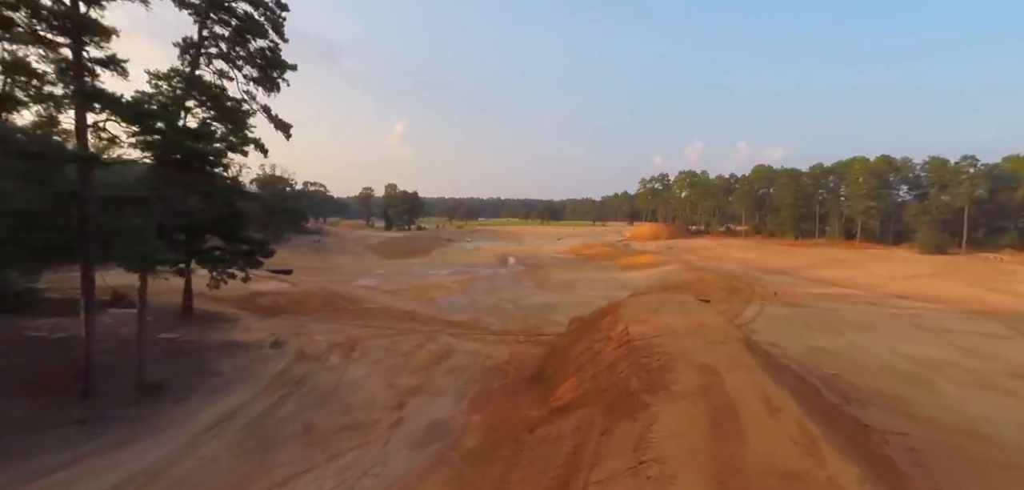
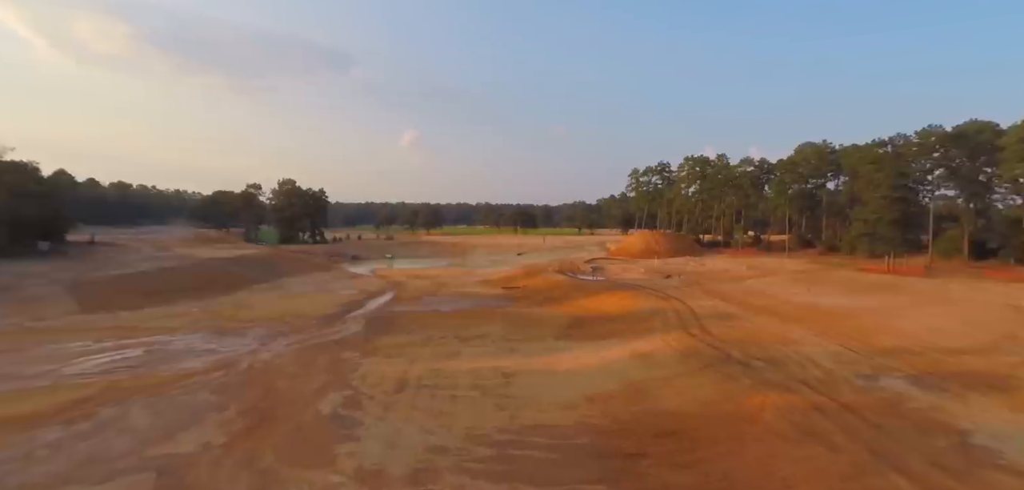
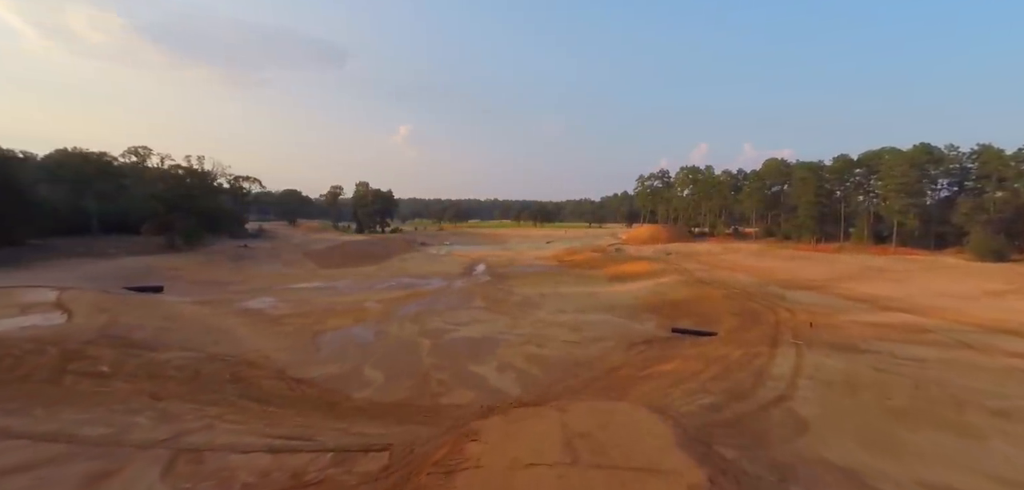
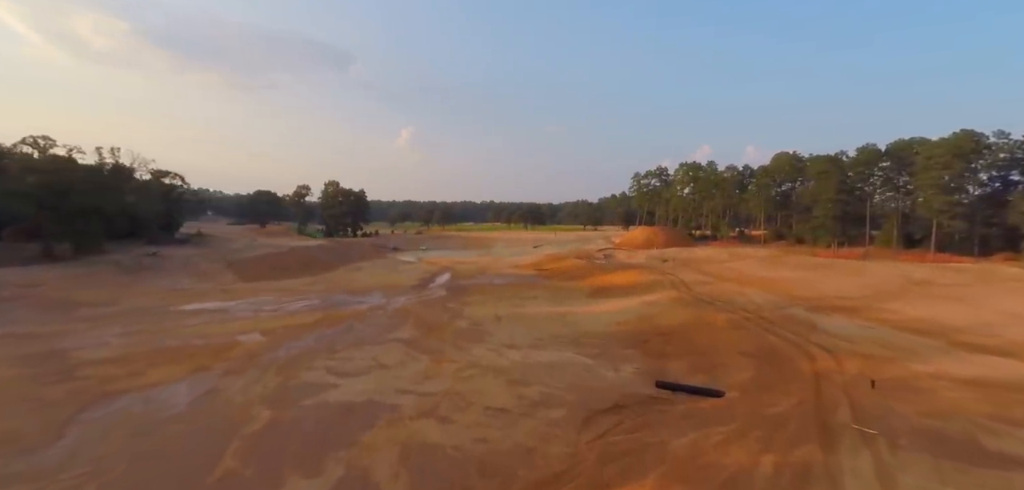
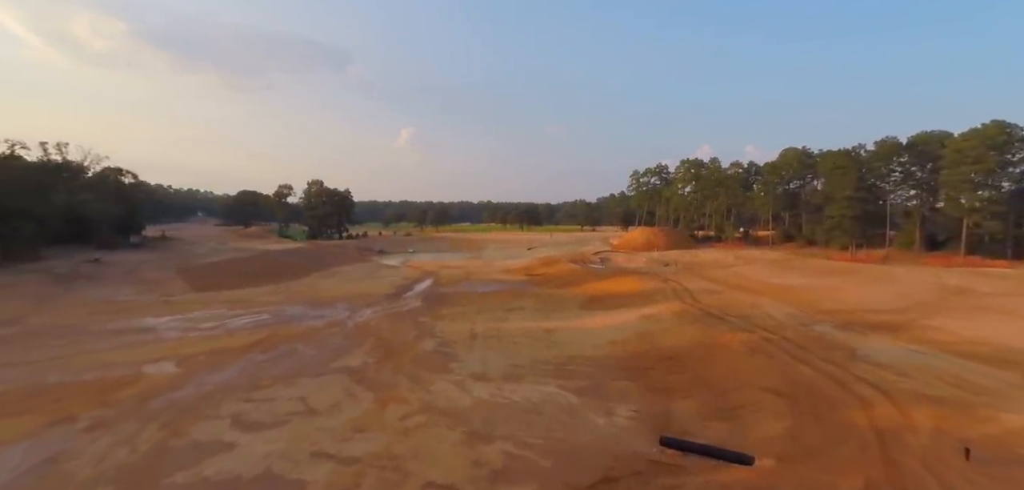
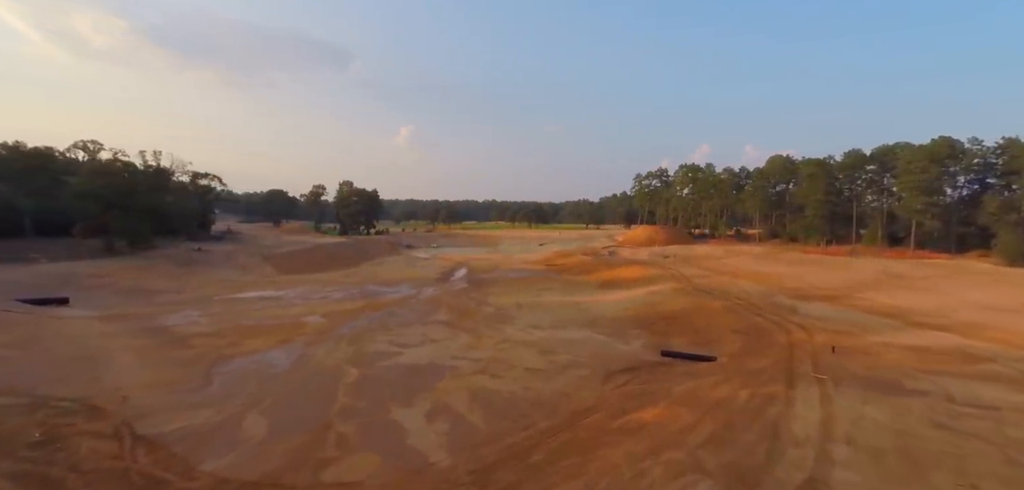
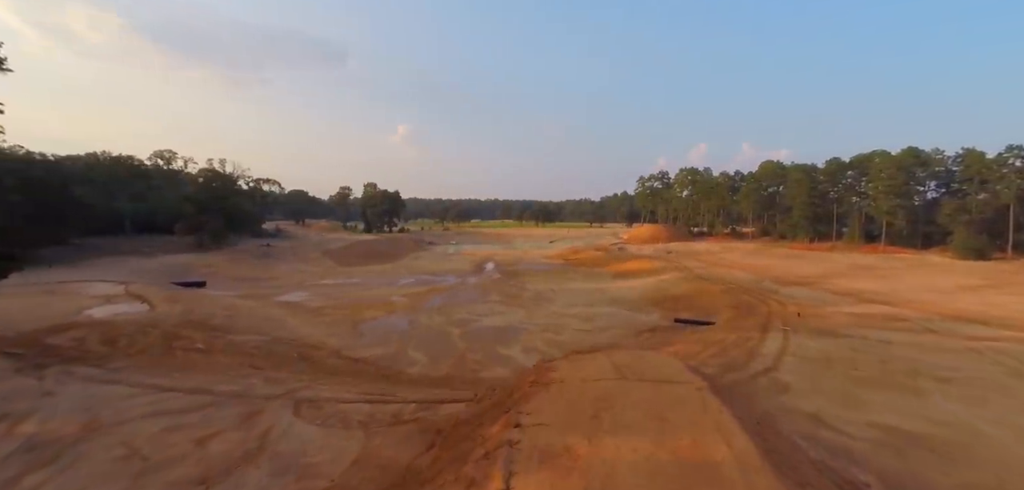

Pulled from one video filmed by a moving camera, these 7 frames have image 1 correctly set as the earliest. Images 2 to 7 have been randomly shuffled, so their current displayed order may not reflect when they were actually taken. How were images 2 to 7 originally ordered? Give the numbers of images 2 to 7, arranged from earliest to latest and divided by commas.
7, 3, 6, 4, 5, 2
